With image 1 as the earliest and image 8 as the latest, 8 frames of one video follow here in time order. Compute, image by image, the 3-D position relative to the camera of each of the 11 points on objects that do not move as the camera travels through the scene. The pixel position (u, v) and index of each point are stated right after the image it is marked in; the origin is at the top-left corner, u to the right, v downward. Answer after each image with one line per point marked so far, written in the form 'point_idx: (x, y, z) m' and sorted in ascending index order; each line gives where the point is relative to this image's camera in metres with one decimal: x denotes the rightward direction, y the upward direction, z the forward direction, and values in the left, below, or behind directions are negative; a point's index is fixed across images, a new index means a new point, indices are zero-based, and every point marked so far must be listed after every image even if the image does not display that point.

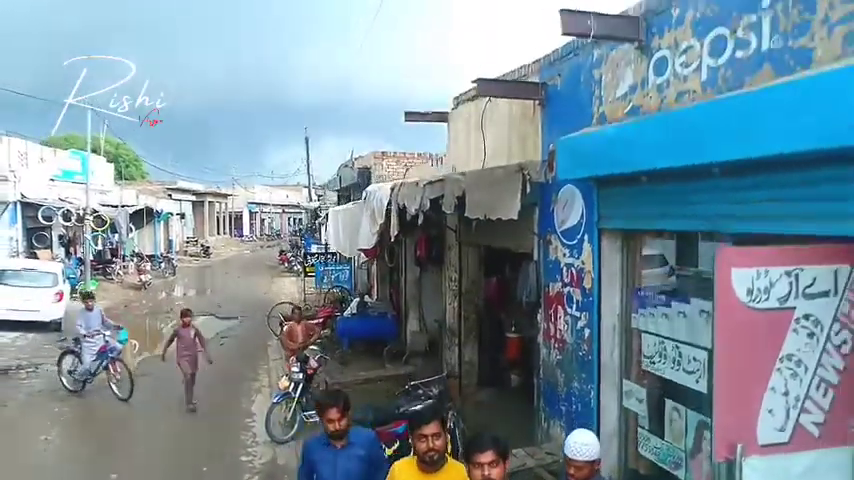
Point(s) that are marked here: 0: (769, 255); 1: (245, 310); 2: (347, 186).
0: (+1.2, -0.1, +2.4) m
1: (-4.2, -1.7, +16.1) m
2: (-1.6, +1.0, +14.6) m
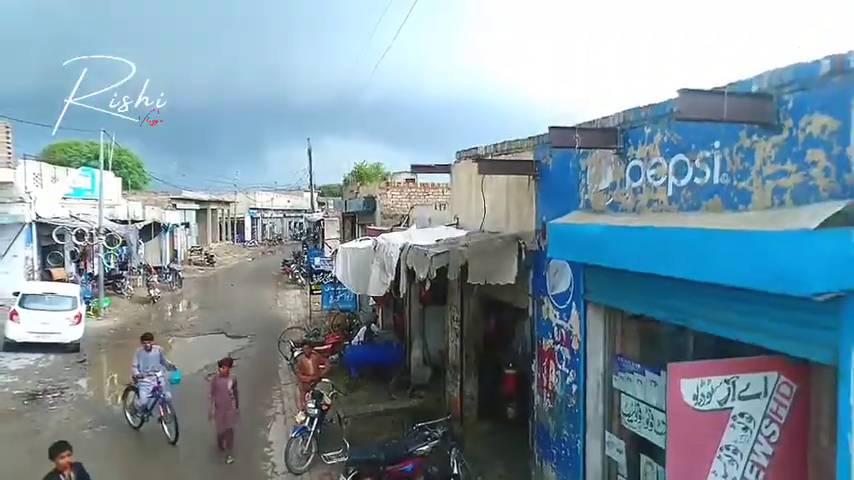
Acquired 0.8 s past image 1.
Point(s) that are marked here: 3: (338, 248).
0: (+1.2, -0.6, +3.0) m
1: (-4.1, -2.1, +16.7) m
2: (-1.6, +0.6, +15.2) m
3: (-1.3, -0.1, +9.9) m
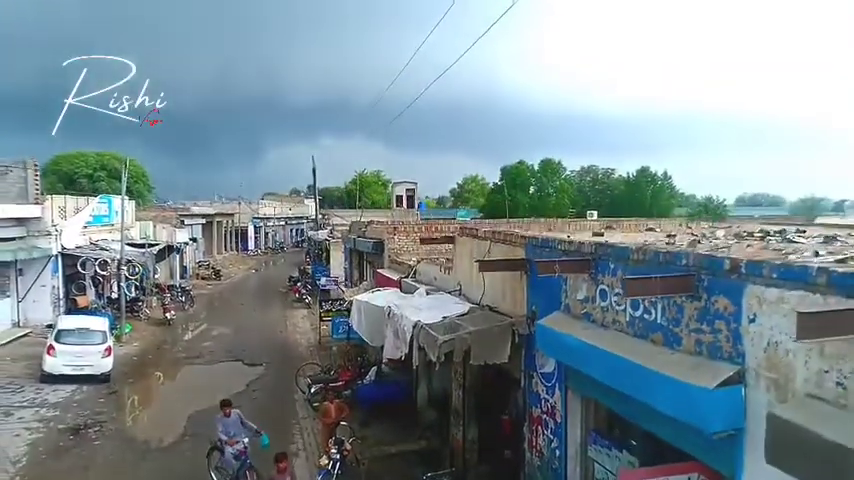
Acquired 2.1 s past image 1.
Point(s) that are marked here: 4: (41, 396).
0: (+1.3, -1.4, +4.2) m
1: (-4.1, -3.0, +17.8) m
2: (-1.5, -0.3, +16.4) m
3: (-1.2, -0.9, +11.0) m
4: (-7.4, -3.0, +13.4) m
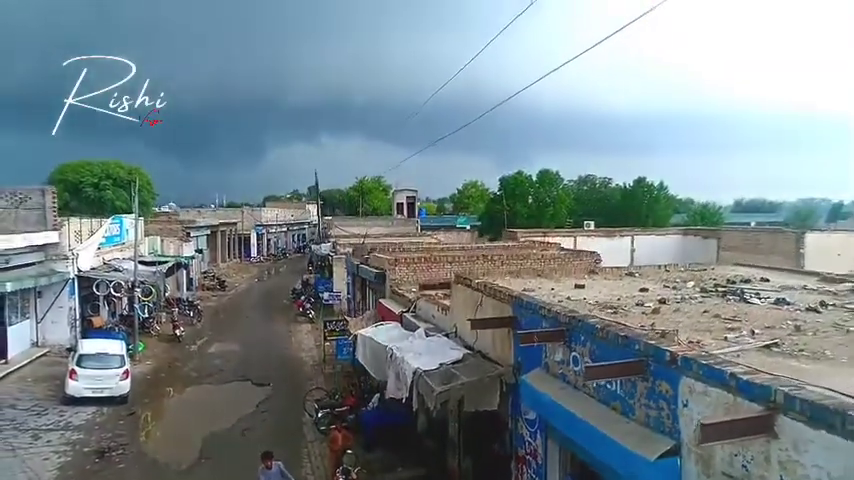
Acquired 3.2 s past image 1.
0: (+1.3, -2.1, +5.1) m
1: (-4.1, -3.6, +18.8) m
2: (-1.5, -1.0, +17.3) m
3: (-1.2, -1.6, +12.0) m
4: (-7.4, -3.7, +14.3) m
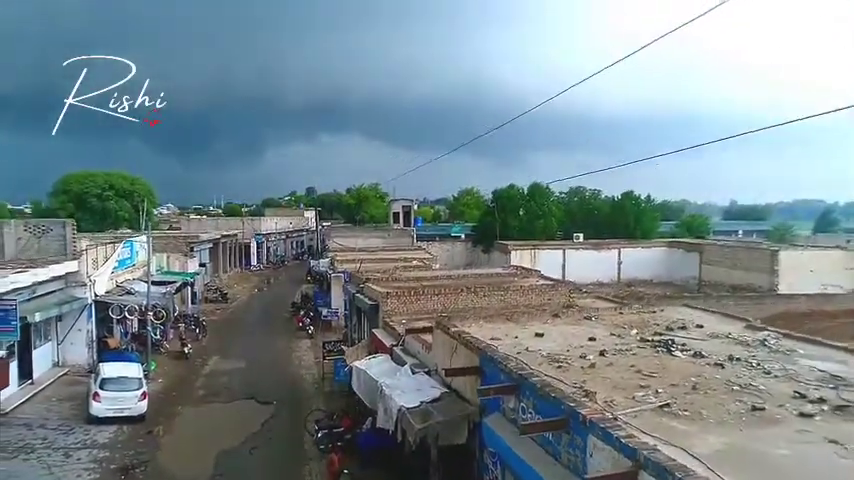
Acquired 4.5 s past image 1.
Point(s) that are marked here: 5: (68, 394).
0: (+1.1, -3.0, +6.8) m
1: (-4.4, -4.5, +20.5) m
2: (-1.8, -1.8, +19.0) m
3: (-1.5, -2.5, +13.7) m
4: (-7.7, -4.5, +16.0) m
5: (-9.6, -4.1, +18.7) m
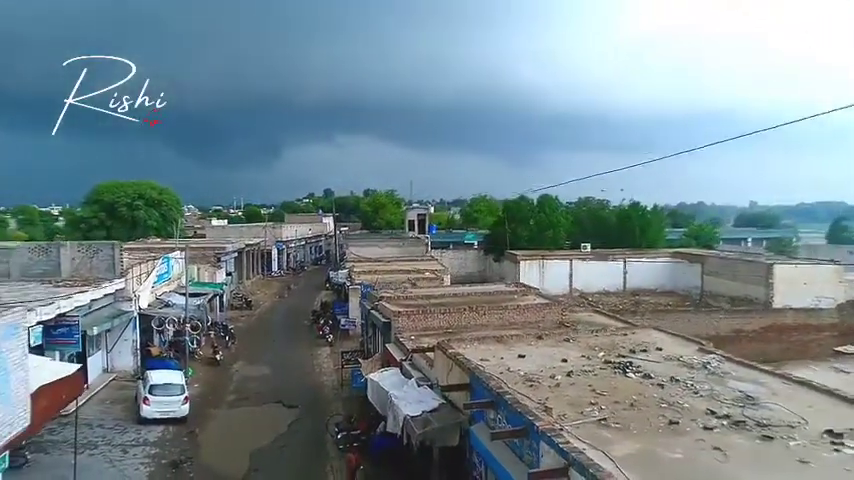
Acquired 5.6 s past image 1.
0: (+1.0, -3.7, +9.2) m
1: (-4.1, -5.2, +22.9) m
2: (-1.6, -2.5, +21.4) m
3: (-1.4, -3.2, +16.0) m
4: (-7.6, -5.2, +18.5) m
5: (-9.4, -4.8, +21.3) m
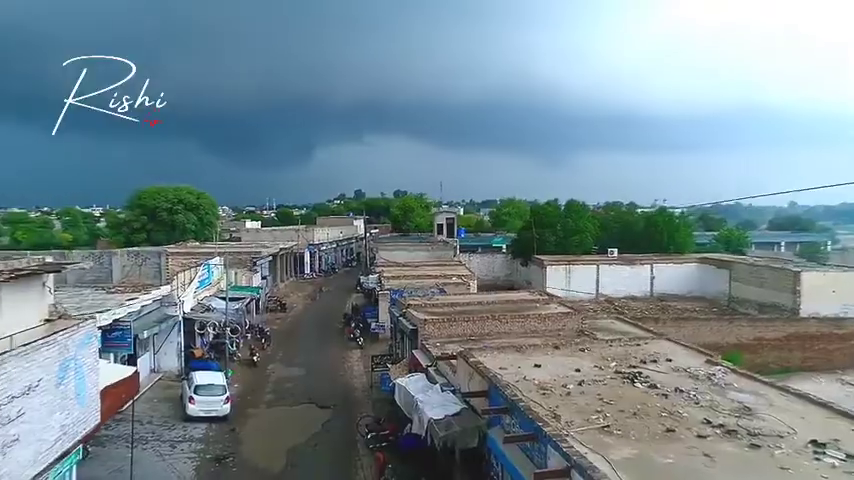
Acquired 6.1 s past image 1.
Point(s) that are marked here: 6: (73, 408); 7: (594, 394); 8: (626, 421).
0: (+1.3, -4.0, +10.3) m
1: (-3.2, -5.5, +24.2) m
2: (-0.8, -2.9, +22.6) m
3: (-0.8, -3.5, +17.2) m
4: (-6.9, -5.5, +20.0) m
5: (-8.6, -5.1, +22.8) m
6: (-5.3, -2.5, +10.5) m
7: (+2.9, -2.7, +12.3) m
8: (+3.1, -2.8, +10.8) m
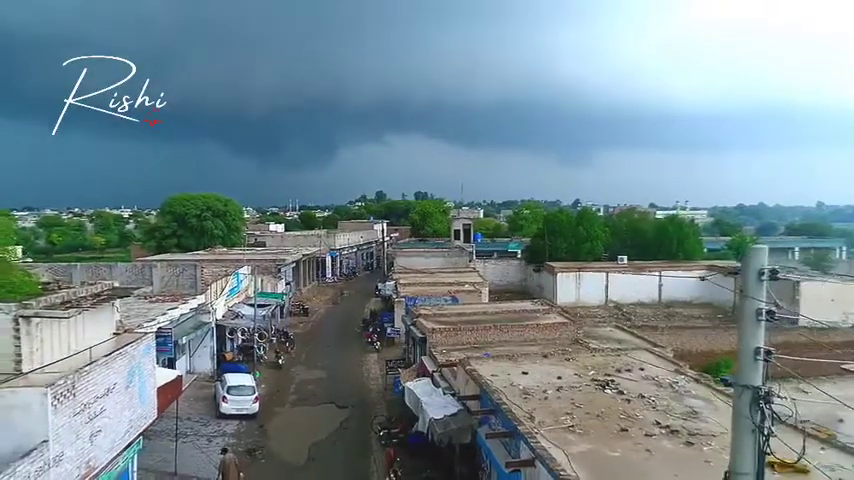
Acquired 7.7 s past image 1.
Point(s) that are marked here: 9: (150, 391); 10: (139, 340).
0: (+1.2, -4.6, +12.5) m
1: (-2.9, -6.1, +26.6) m
2: (-0.4, -3.4, +24.9) m
3: (-0.6, -4.1, +19.5) m
4: (-6.6, -6.1, +22.5) m
5: (-8.3, -5.7, +25.4) m
6: (-5.4, -3.1, +12.9) m
7: (+2.9, -3.3, +14.5) m
8: (+3.0, -3.4, +13.0) m
9: (-5.5, -3.0, +13.8) m
10: (-5.4, -1.9, +13.2) m
